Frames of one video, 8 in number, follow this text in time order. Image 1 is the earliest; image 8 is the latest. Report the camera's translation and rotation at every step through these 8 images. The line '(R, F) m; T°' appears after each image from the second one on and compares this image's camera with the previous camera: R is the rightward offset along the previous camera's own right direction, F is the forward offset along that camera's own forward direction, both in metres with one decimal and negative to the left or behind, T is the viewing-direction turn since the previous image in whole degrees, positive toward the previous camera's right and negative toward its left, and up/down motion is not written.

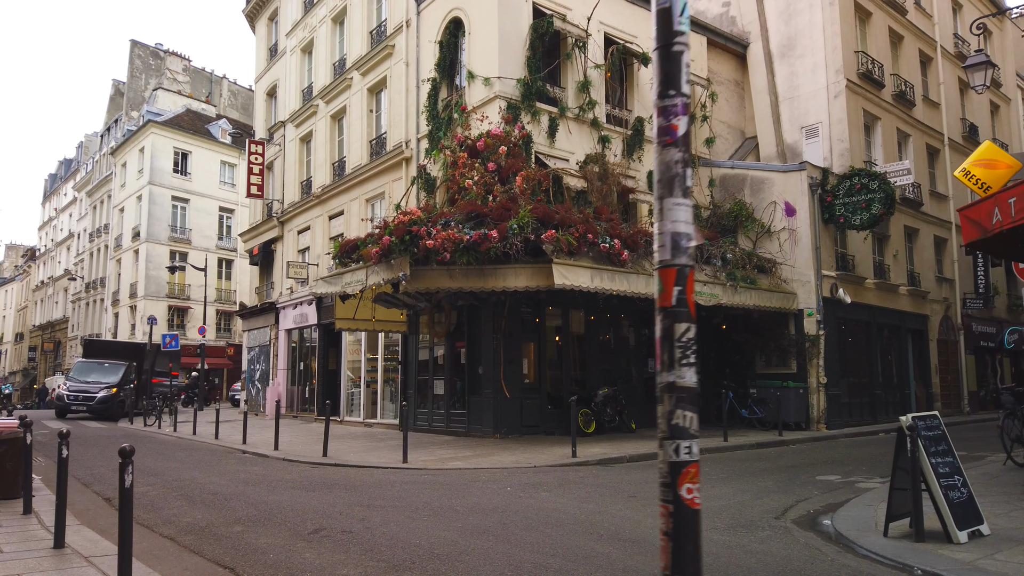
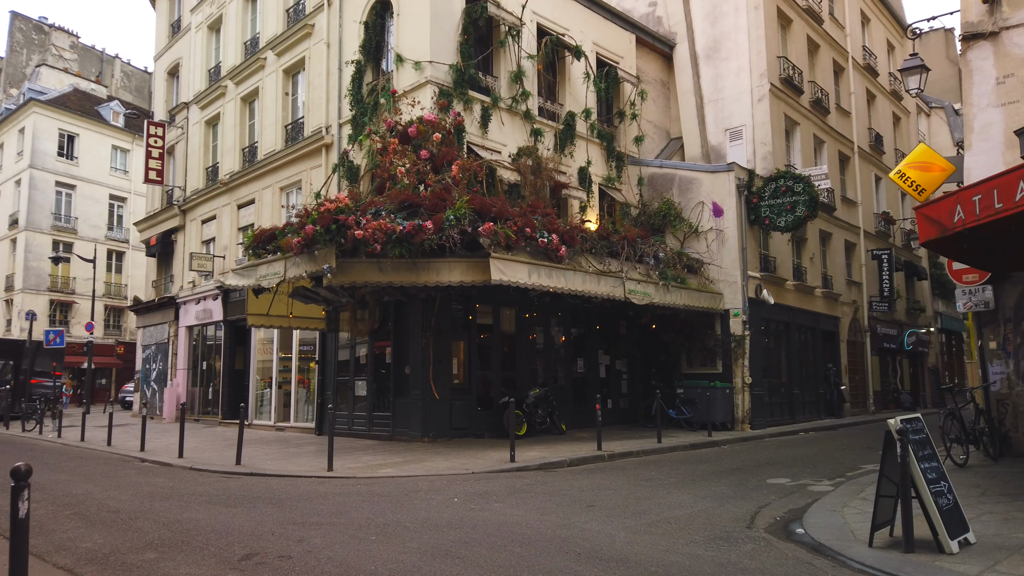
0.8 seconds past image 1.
(-0.4, +0.7) m; +7°
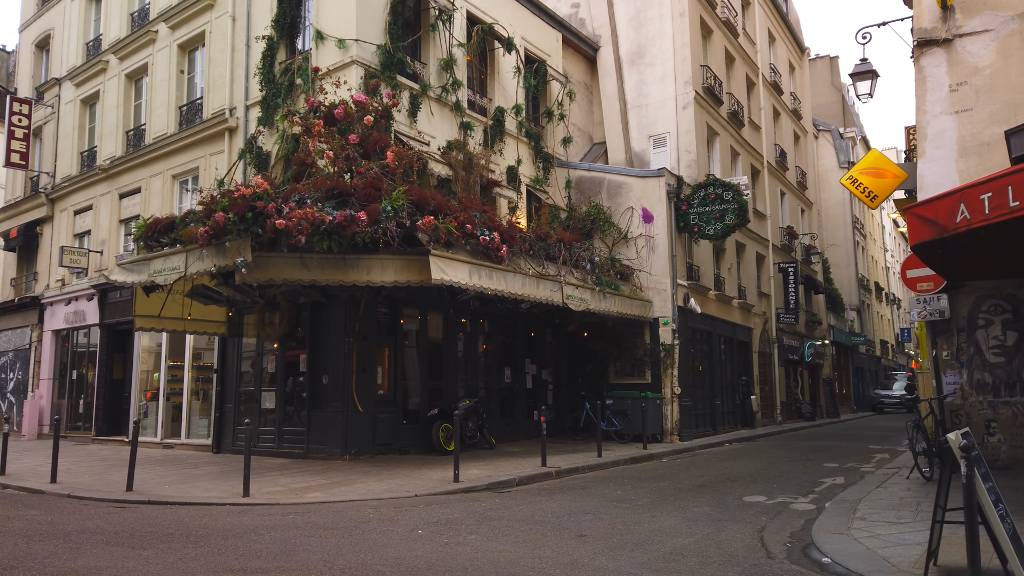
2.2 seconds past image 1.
(-0.7, +1.1) m; +9°
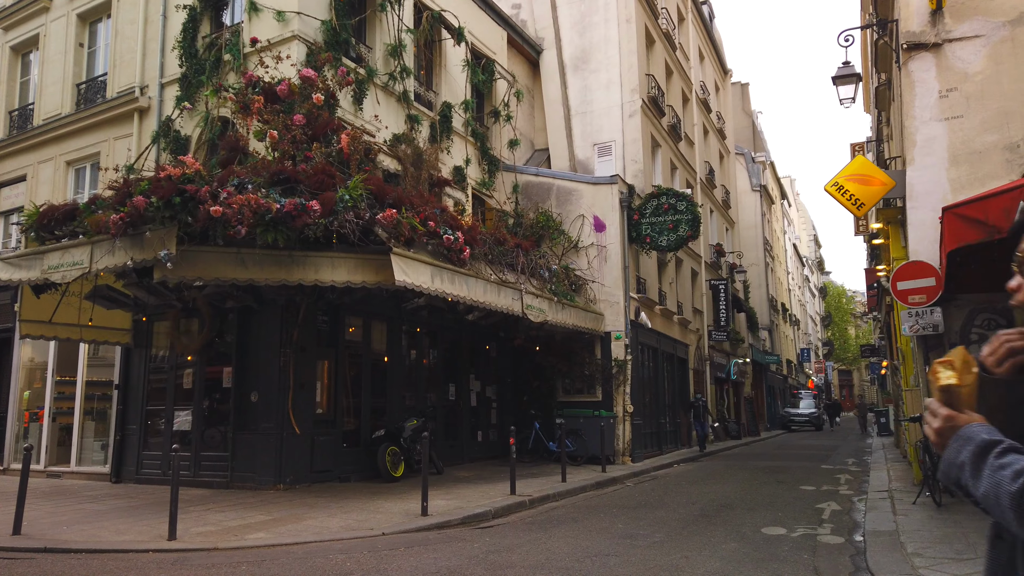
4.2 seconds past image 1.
(-0.9, +1.2) m; +8°
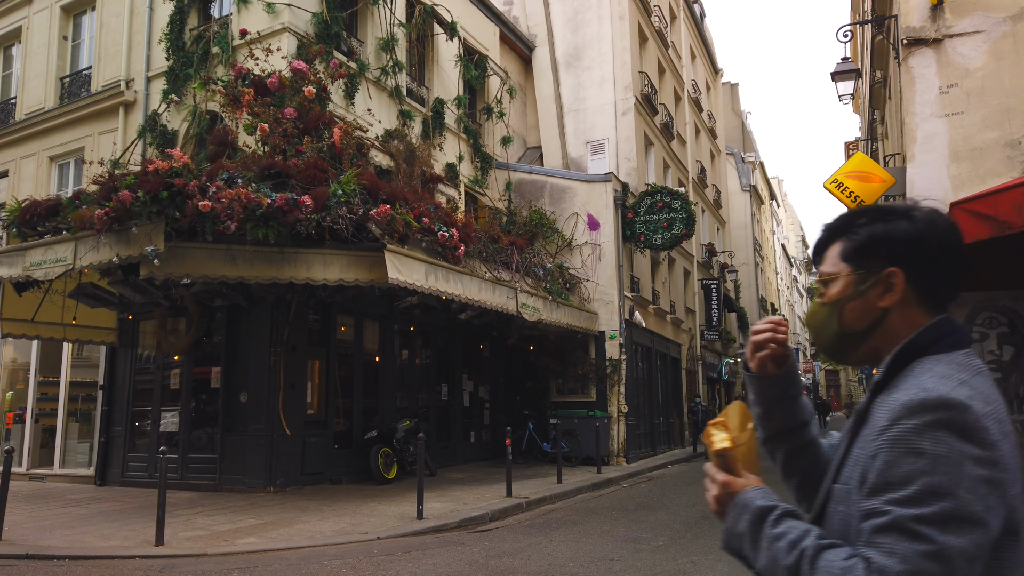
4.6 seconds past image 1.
(-0.1, +0.2) m; +1°
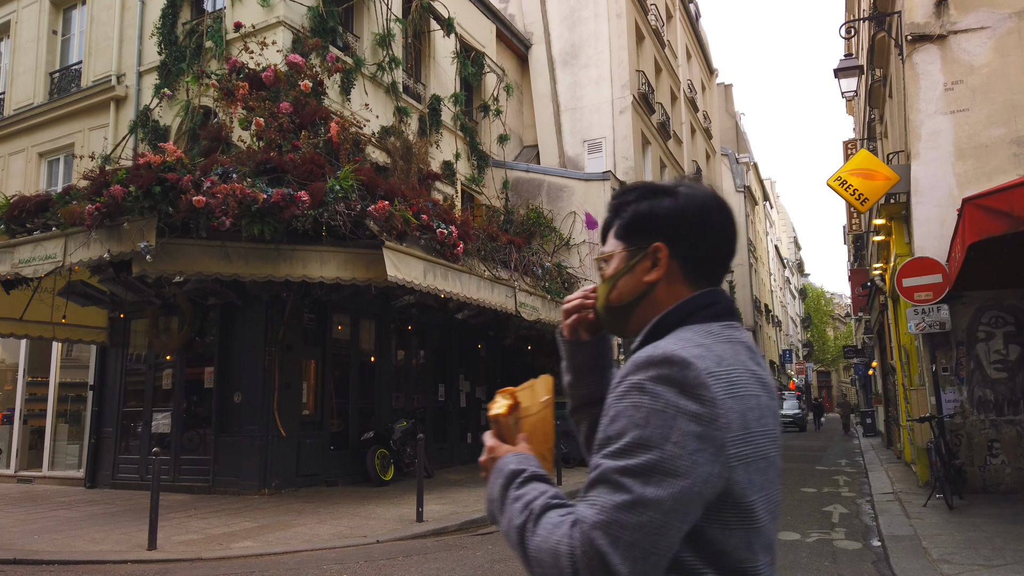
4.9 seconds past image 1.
(-0.1, +0.2) m; +1°
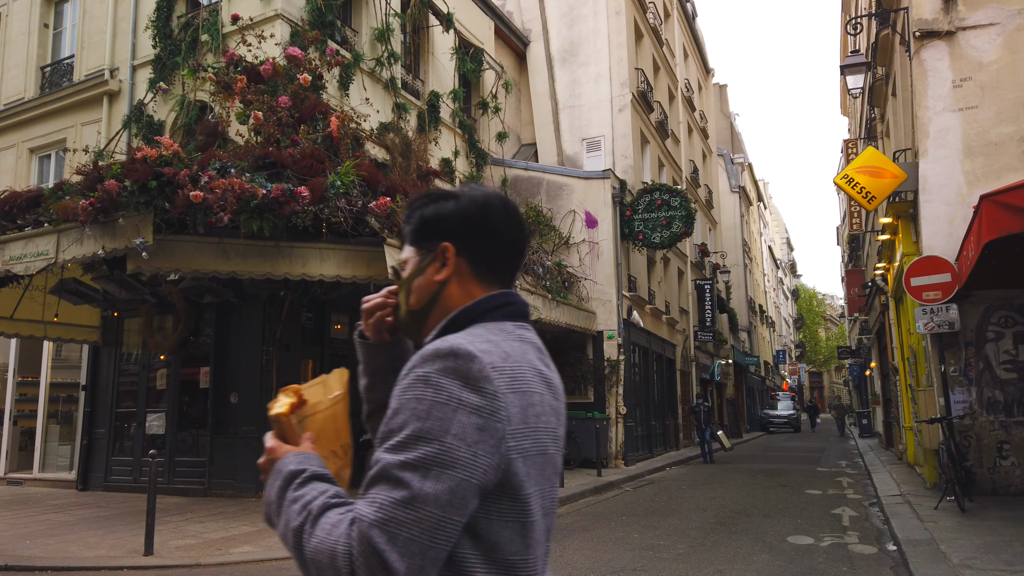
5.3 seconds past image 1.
(-0.1, +0.2) m; +1°
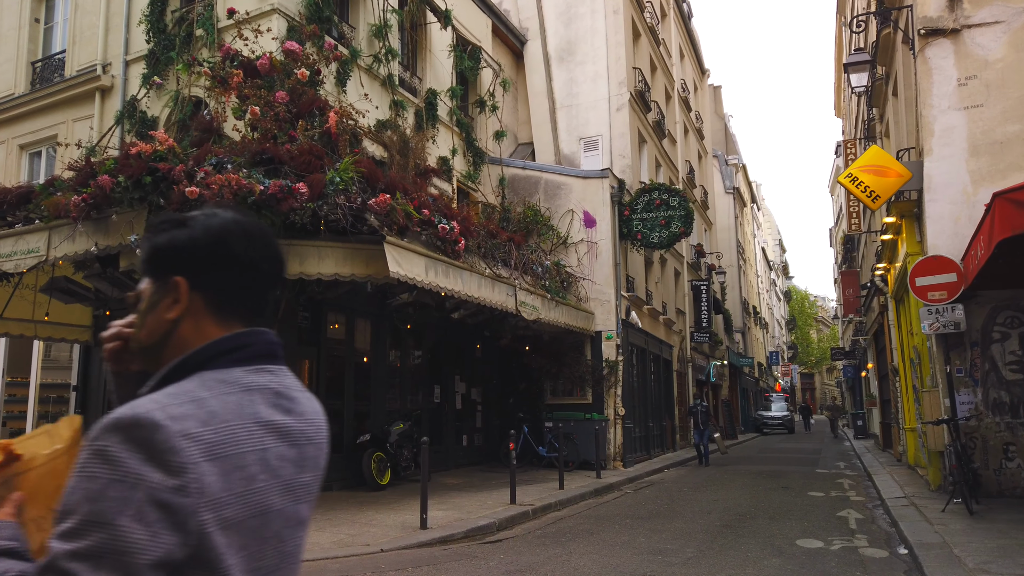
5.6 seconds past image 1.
(-0.1, +0.1) m; +1°
